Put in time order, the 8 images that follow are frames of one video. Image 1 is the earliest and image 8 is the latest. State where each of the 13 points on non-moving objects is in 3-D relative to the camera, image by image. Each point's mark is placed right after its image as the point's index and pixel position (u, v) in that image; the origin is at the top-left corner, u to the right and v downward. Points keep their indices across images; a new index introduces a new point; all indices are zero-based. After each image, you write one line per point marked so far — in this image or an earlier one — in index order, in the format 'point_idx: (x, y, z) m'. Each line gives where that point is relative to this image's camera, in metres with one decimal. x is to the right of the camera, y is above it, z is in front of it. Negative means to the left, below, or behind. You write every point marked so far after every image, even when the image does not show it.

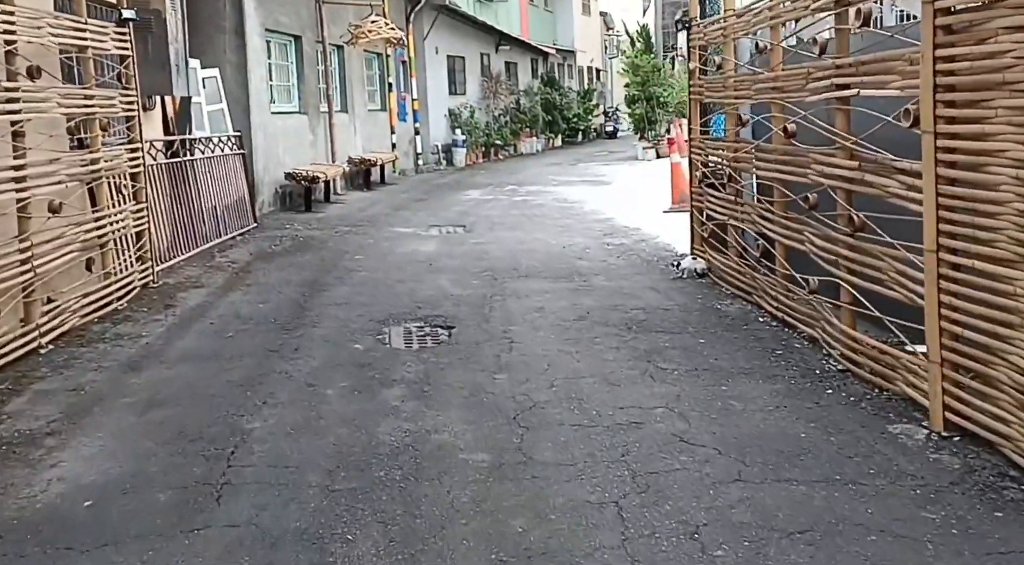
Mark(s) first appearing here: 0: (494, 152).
0: (-0.3, +2.5, +19.1) m
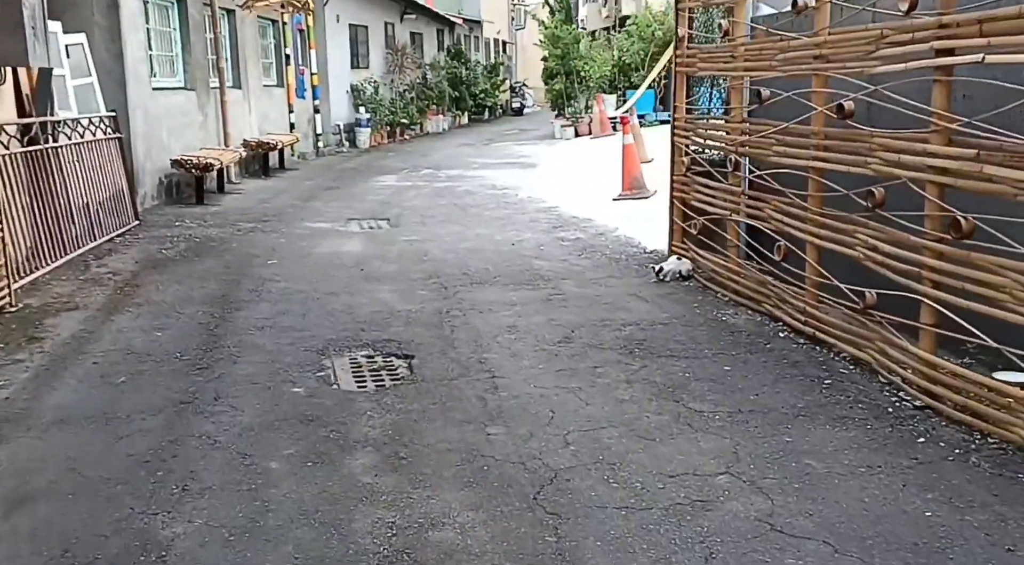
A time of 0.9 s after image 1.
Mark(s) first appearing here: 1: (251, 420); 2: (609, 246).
0: (-2.0, +2.7, +17.8) m
1: (-1.0, -0.5, +3.9) m
2: (+0.7, +0.3, +7.5) m
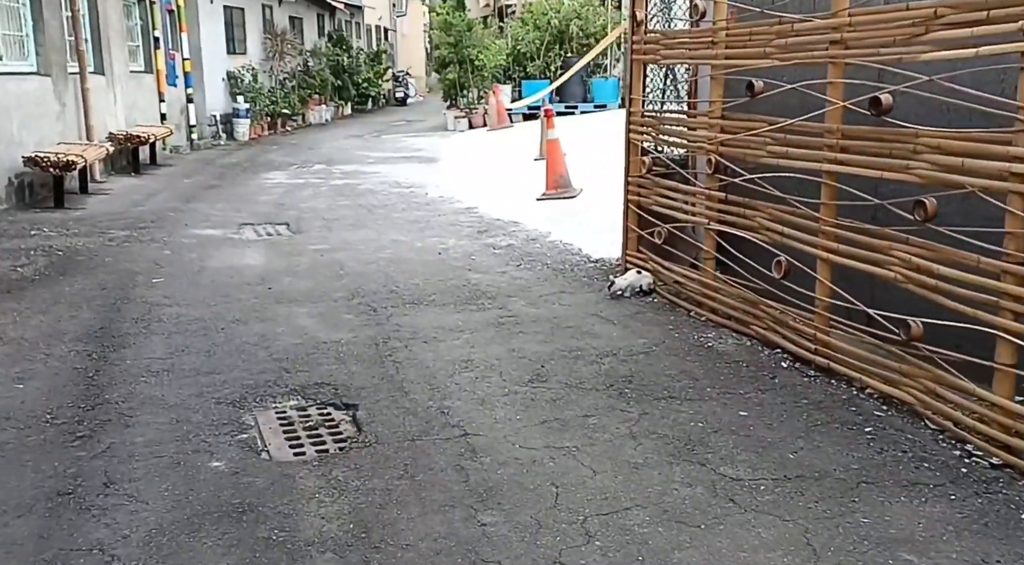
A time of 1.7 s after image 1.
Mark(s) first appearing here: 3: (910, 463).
0: (-3.9, +2.7, +16.5) m
1: (-1.0, -0.7, +2.9) m
2: (+0.2, +0.2, +6.7) m
3: (+1.3, -0.6, +3.3) m
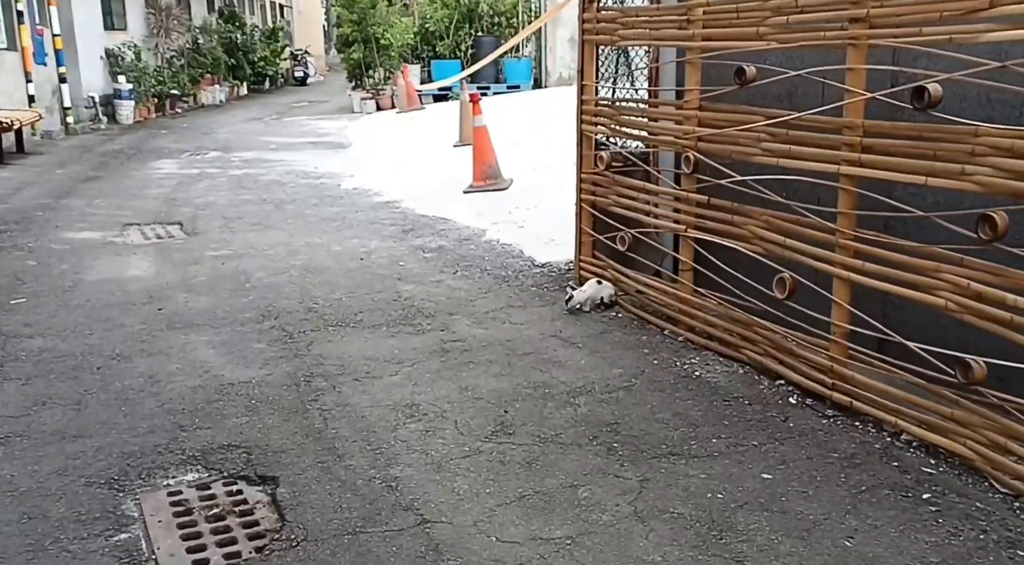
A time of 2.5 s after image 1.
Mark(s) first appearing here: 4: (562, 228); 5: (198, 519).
0: (-5.2, +2.7, +15.1) m
1: (-1.0, -0.8, +2.0) m
2: (-0.2, +0.1, +5.9) m
3: (+1.3, -0.7, +2.6) m
4: (+0.3, +0.4, +6.3) m
5: (-0.9, -0.7, +2.8) m
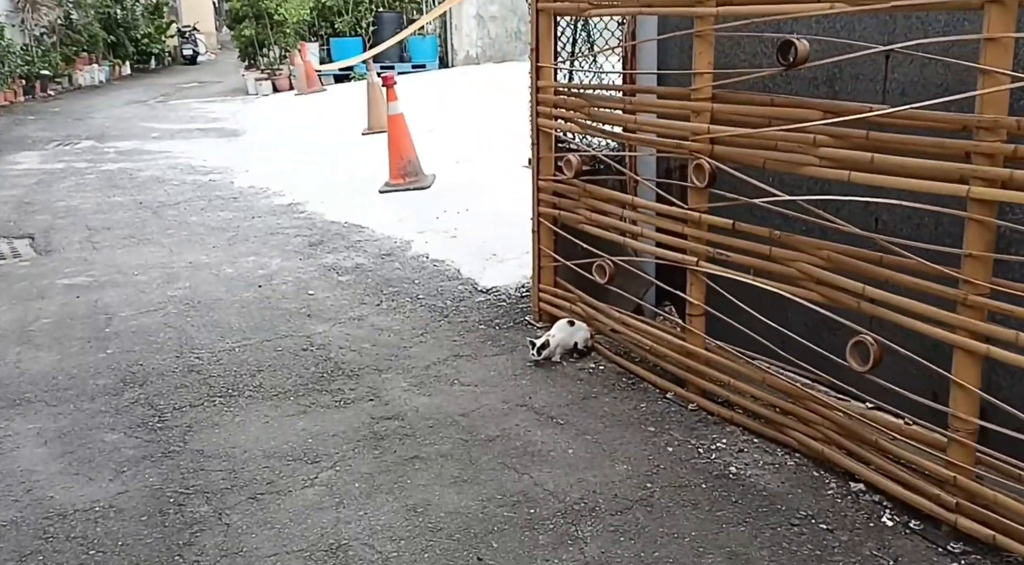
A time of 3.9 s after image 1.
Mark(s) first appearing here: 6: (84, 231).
0: (-6.4, +2.7, +13.3) m
1: (-0.9, -1.1, +0.7) m
2: (-0.4, 0.0, +4.6) m
3: (+1.3, -0.9, +1.5) m
4: (0.0, +0.2, +5.1) m
5: (-0.9, -0.9, +1.5) m
6: (-2.4, +0.3, +5.6) m
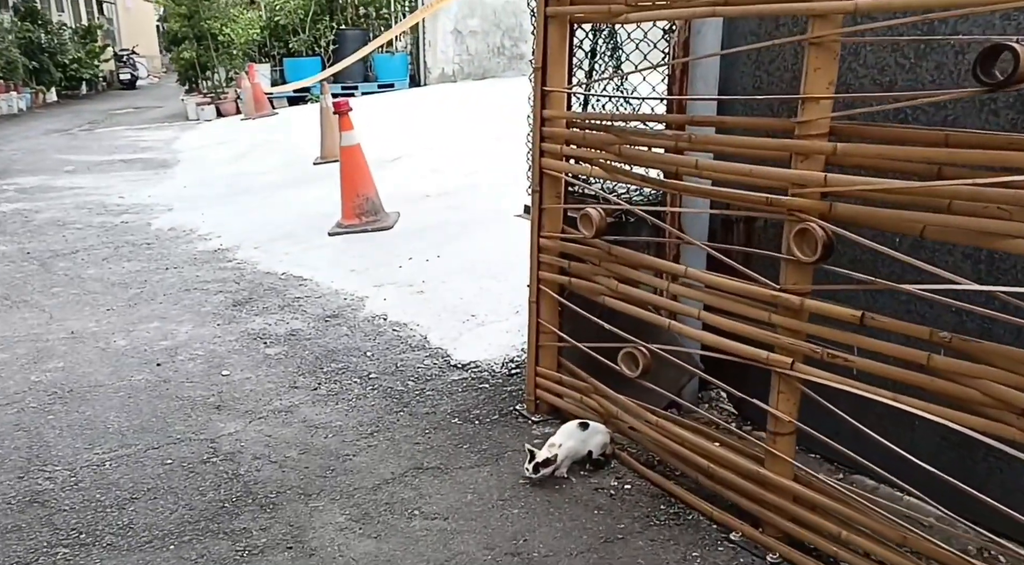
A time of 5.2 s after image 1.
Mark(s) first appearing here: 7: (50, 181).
0: (-6.6, +2.0, +12.2) m
1: (-0.9, -1.2, -0.5) m
2: (-0.5, -0.3, +3.5) m
3: (+1.3, -1.0, +0.4) m
4: (-0.1, 0.0, +4.0) m
5: (-0.8, -1.0, +0.4) m
6: (-2.5, 0.0, +4.4) m
7: (-3.2, +0.7, +6.8) m
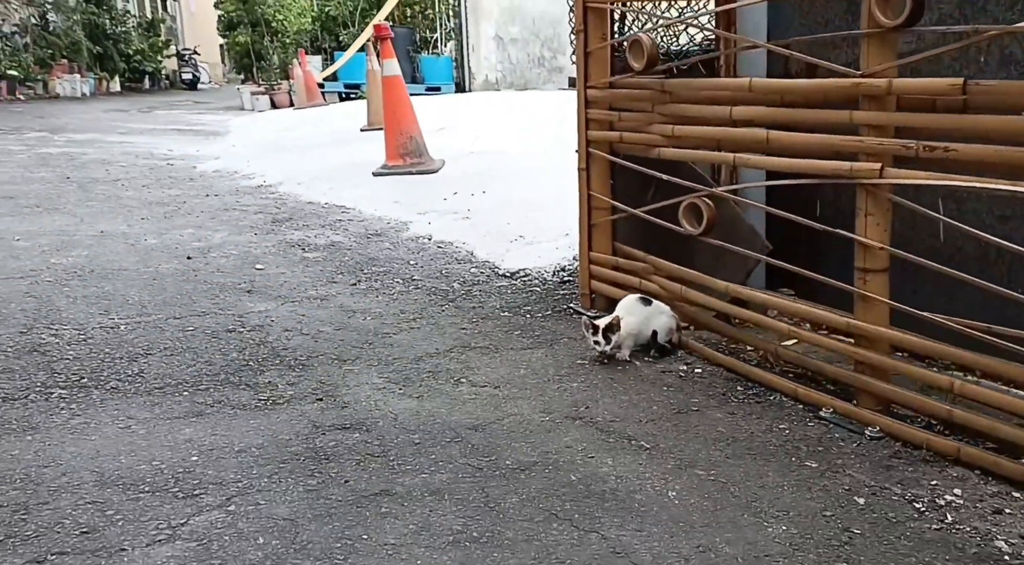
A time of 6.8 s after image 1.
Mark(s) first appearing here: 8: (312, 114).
0: (-6.1, +2.2, +12.2) m
1: (-0.9, -0.7, -0.8) m
2: (-0.3, 0.0, +3.3) m
3: (+1.4, -0.6, 0.0) m
4: (+0.1, +0.2, +3.8) m
5: (-0.8, -0.5, +0.1) m
6: (-2.3, +0.3, +4.3) m
7: (-2.8, +0.9, +6.7) m
8: (-1.5, +1.2, +7.6) m
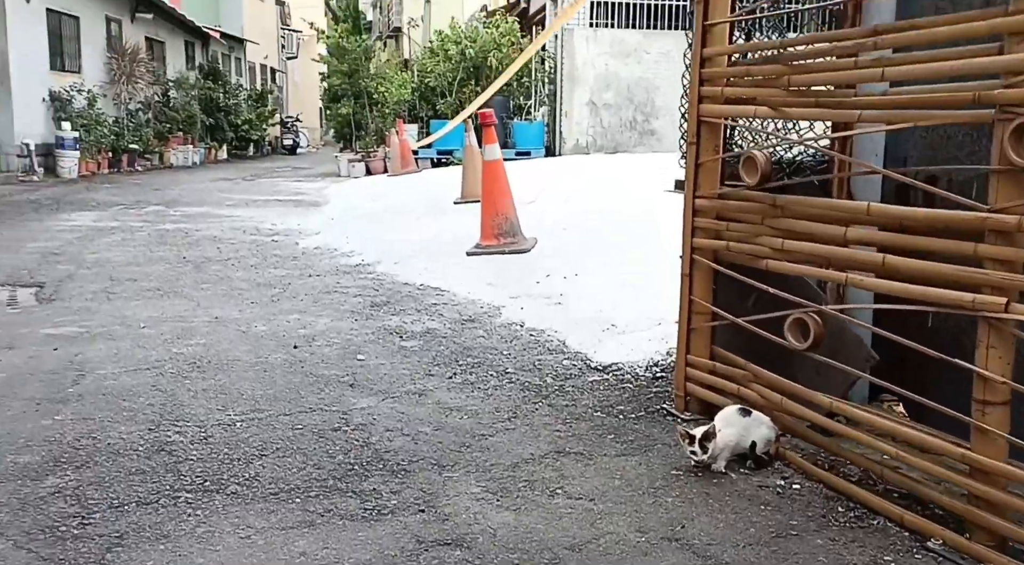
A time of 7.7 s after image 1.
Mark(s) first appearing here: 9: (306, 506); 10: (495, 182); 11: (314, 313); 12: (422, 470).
0: (-5.0, +1.5, +12.8) m
1: (-0.9, -0.8, -0.7) m
2: (0.0, -0.3, +3.3) m
3: (+1.4, -0.8, -0.1) m
4: (+0.5, -0.1, +3.8) m
5: (-0.8, -0.7, +0.2) m
6: (-1.9, 0.0, +4.5) m
7: (-2.2, +0.5, +7.0) m
8: (-0.8, +0.7, +7.8) m
9: (-0.5, -0.5, +2.2) m
10: (-0.1, +0.5, +4.8) m
11: (-0.8, -0.1, +3.9) m
12: (-0.2, -0.4, +2.4) m
